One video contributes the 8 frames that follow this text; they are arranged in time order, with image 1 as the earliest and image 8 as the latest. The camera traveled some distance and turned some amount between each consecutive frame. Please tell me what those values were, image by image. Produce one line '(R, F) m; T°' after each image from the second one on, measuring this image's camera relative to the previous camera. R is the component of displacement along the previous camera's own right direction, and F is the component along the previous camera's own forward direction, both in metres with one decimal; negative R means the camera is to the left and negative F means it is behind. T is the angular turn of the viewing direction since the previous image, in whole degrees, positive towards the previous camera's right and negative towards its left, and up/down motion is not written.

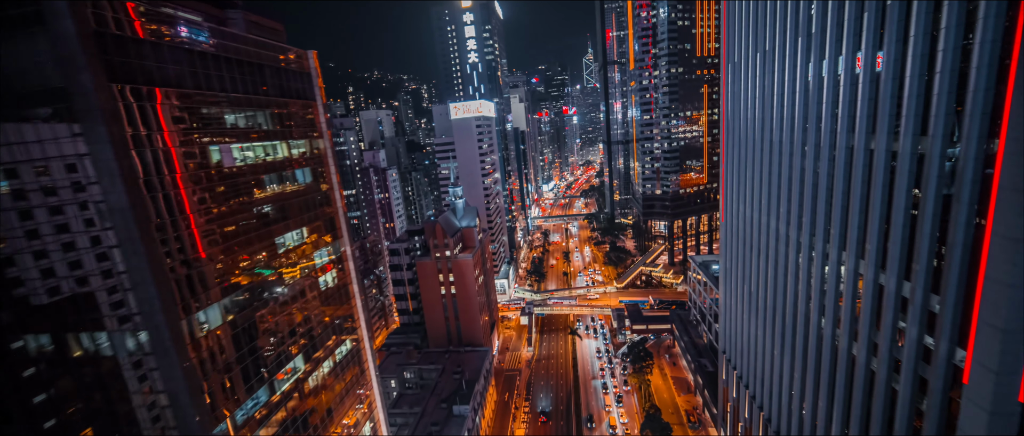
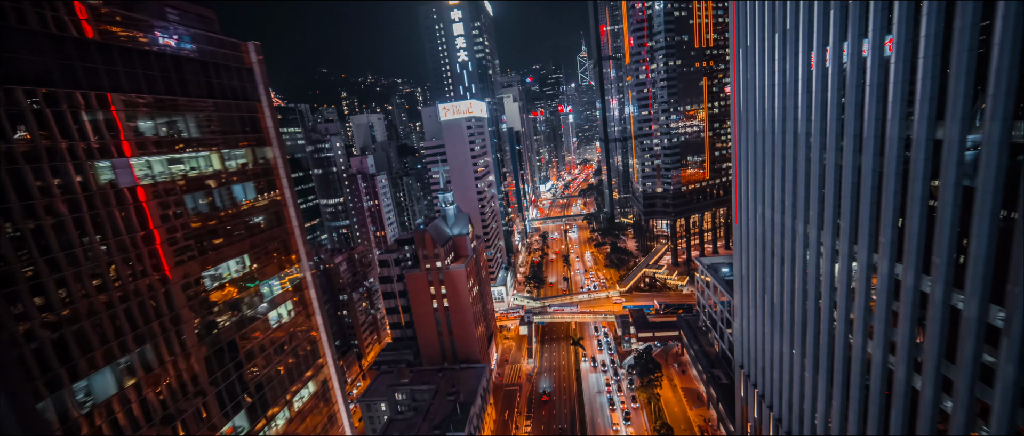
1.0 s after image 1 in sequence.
(+0.6, +3.2) m; 0°
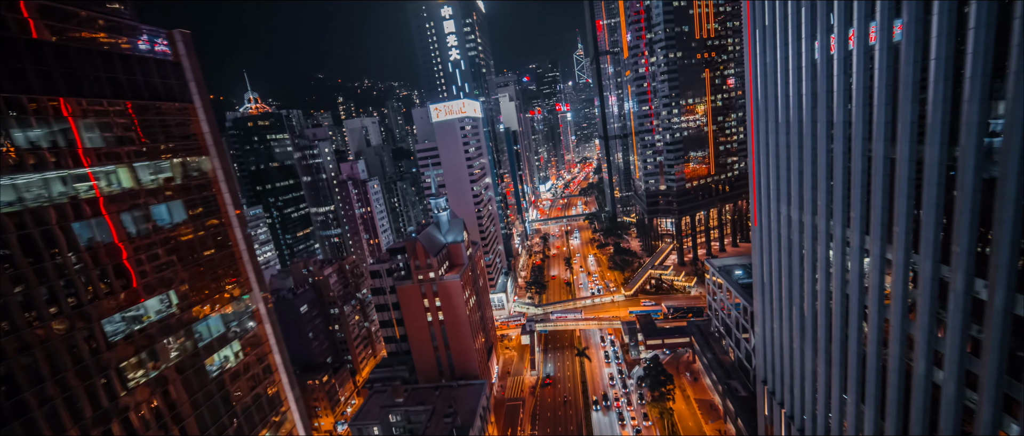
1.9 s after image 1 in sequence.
(+0.5, +3.0) m; 0°
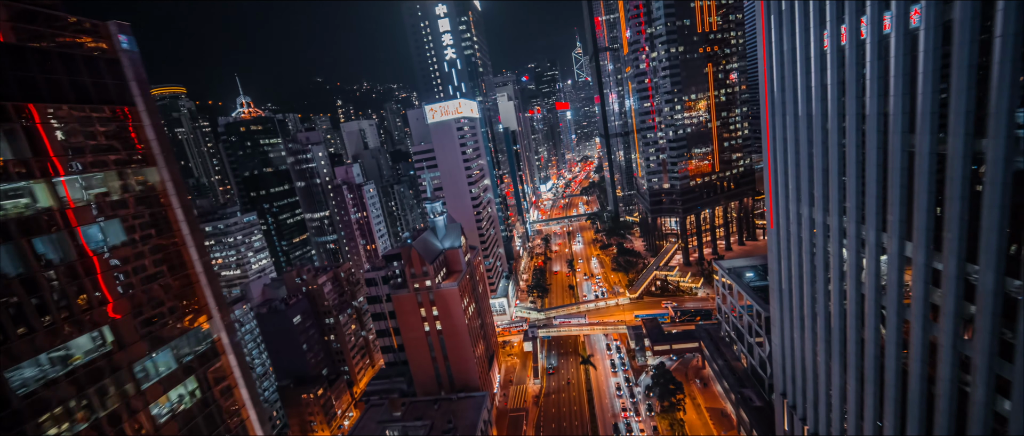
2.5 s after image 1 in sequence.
(+0.3, +1.9) m; 0°
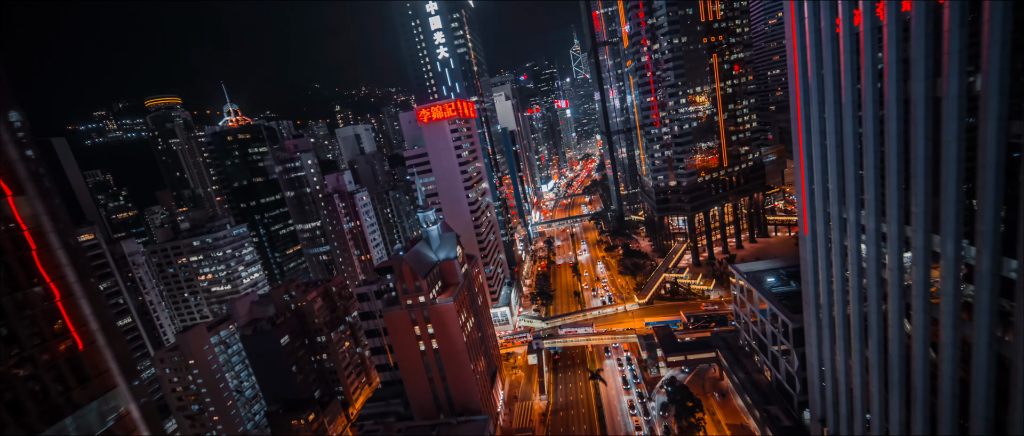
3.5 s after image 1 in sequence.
(+0.5, +3.2) m; 0°
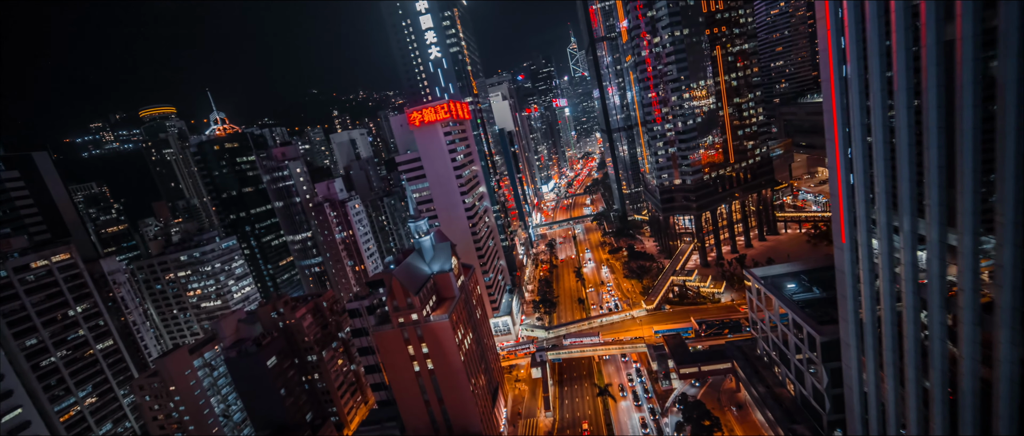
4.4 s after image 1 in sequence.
(+0.4, +2.8) m; 0°
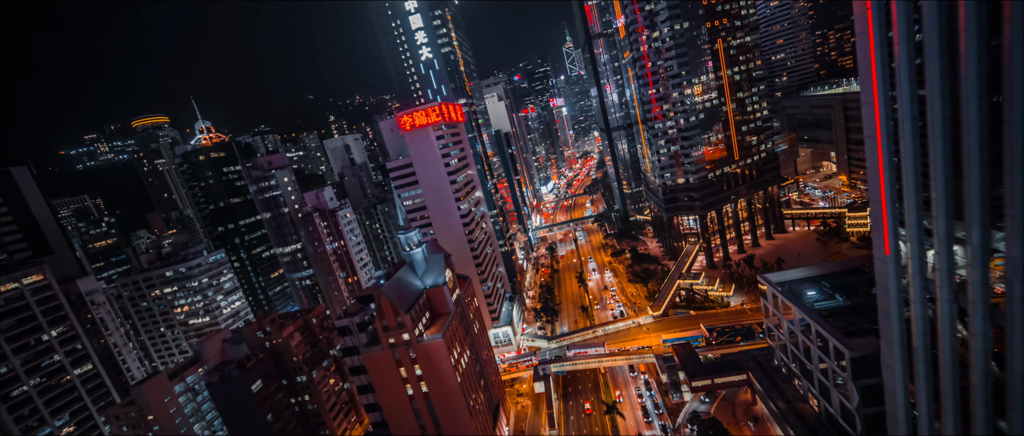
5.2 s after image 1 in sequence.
(+0.3, +2.5) m; 0°
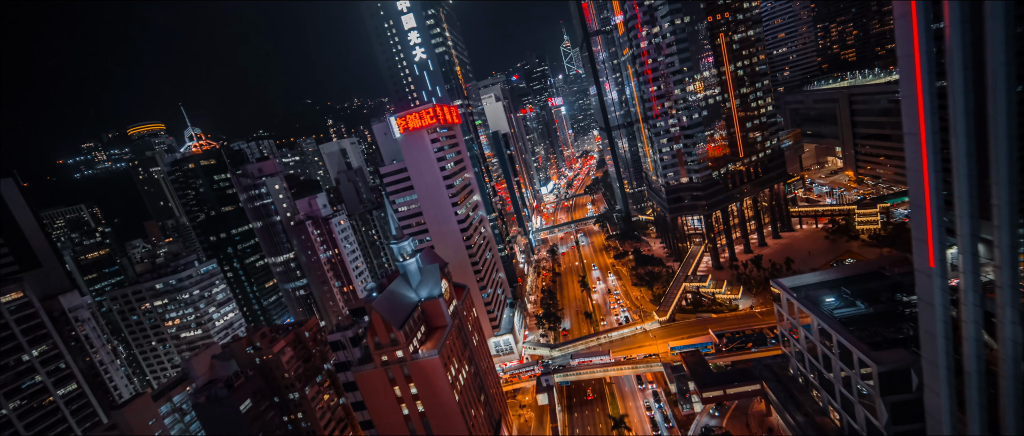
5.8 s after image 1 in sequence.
(+0.2, +1.9) m; 0°
